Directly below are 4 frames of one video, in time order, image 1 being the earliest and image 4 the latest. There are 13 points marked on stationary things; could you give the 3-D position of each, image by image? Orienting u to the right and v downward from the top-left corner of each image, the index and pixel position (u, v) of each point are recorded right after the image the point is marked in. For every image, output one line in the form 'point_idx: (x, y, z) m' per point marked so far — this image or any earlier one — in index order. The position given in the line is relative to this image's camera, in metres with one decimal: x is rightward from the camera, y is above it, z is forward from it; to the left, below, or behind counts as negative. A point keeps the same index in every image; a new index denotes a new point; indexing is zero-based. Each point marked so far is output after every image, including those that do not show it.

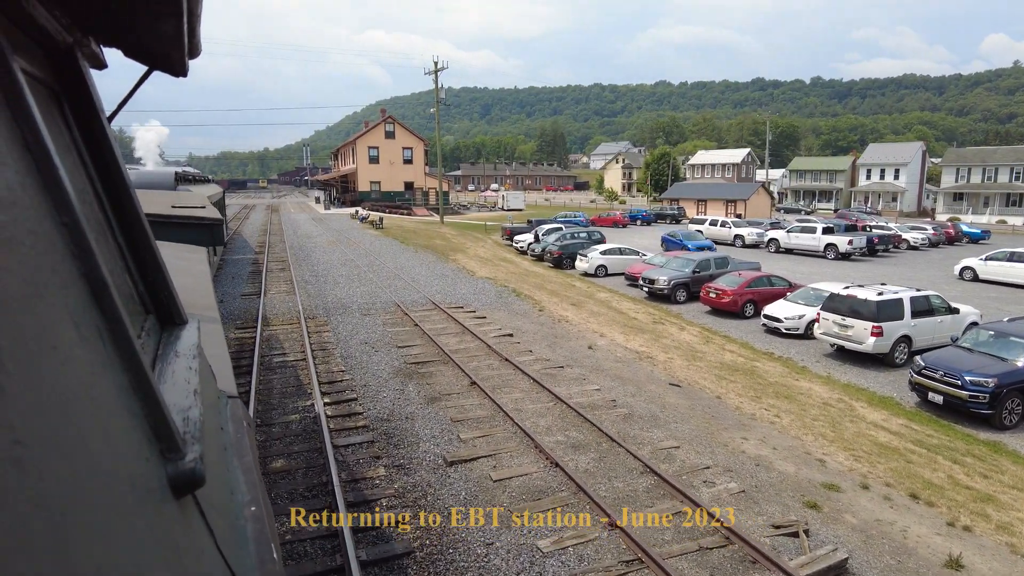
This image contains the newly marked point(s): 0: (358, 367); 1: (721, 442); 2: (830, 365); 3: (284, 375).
0: (-2.9, -1.5, +13.0) m
1: (+2.9, -2.1, +9.4) m
2: (+8.4, -2.1, +18.2) m
3: (-4.2, -1.6, +12.5) m
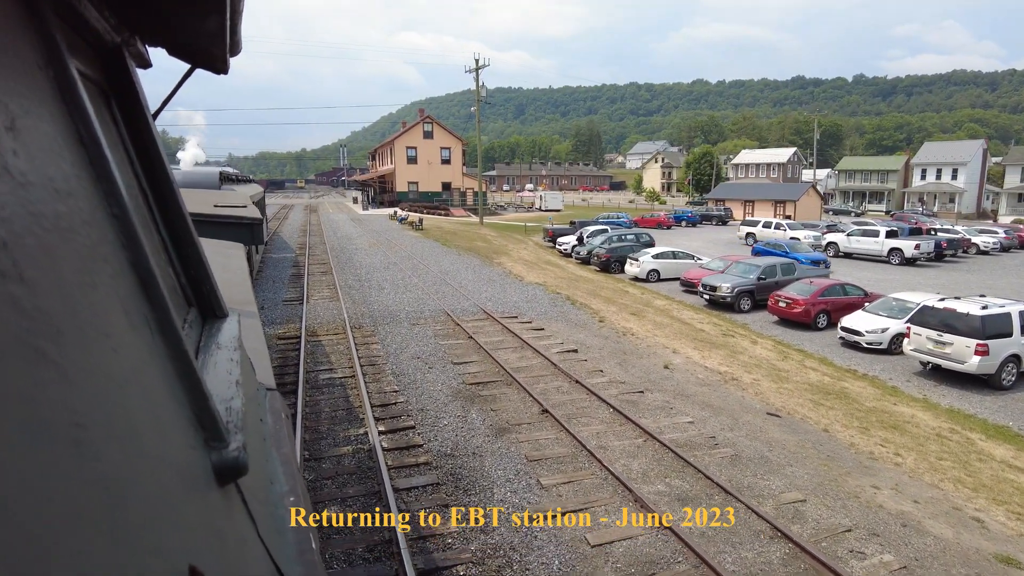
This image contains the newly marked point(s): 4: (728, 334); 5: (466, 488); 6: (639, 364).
0: (-1.7, -1.7, +11.8) m
1: (+3.9, -2.4, +7.9) m
2: (+9.9, -2.3, +16.4) m
3: (-3.0, -1.8, +11.3) m
4: (+6.2, -1.4, +19.8) m
5: (-0.5, -2.3, +7.9) m
6: (+2.5, -1.5, +13.3) m
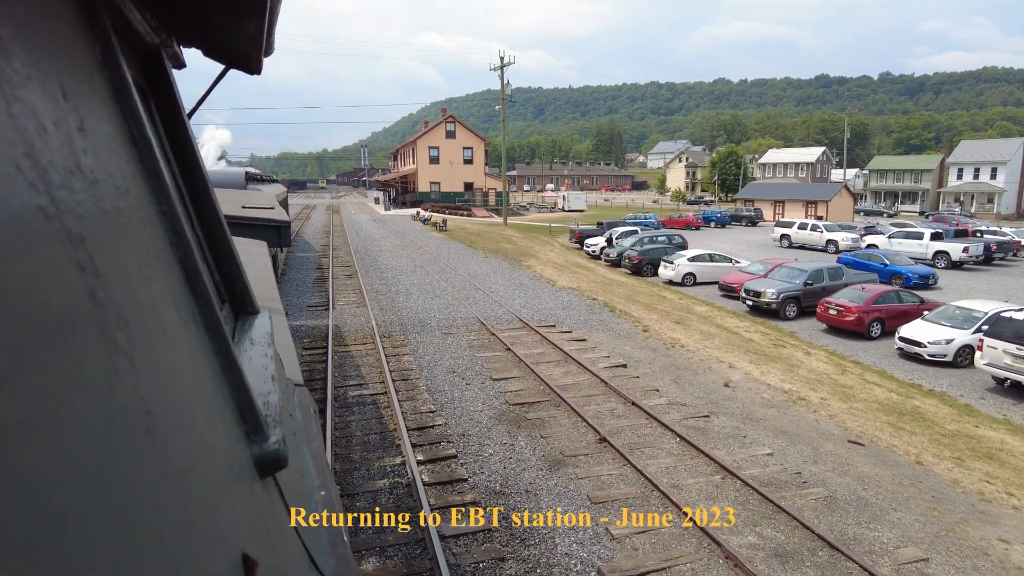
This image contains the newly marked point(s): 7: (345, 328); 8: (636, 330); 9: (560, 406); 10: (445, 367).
0: (-1.0, -1.9, +10.7) m
1: (+4.5, -2.5, +6.7) m
2: (+10.7, -2.5, +15.0) m
3: (-2.2, -1.9, +10.3) m
4: (+7.2, -1.6, +18.6) m
5: (+0.1, -2.5, +6.8) m
6: (+3.3, -1.7, +12.2) m
7: (-4.1, -1.0, +16.5) m
8: (+3.0, -1.0, +16.4) m
9: (+0.7, -1.8, +10.5) m
10: (-1.3, -1.5, +13.0) m
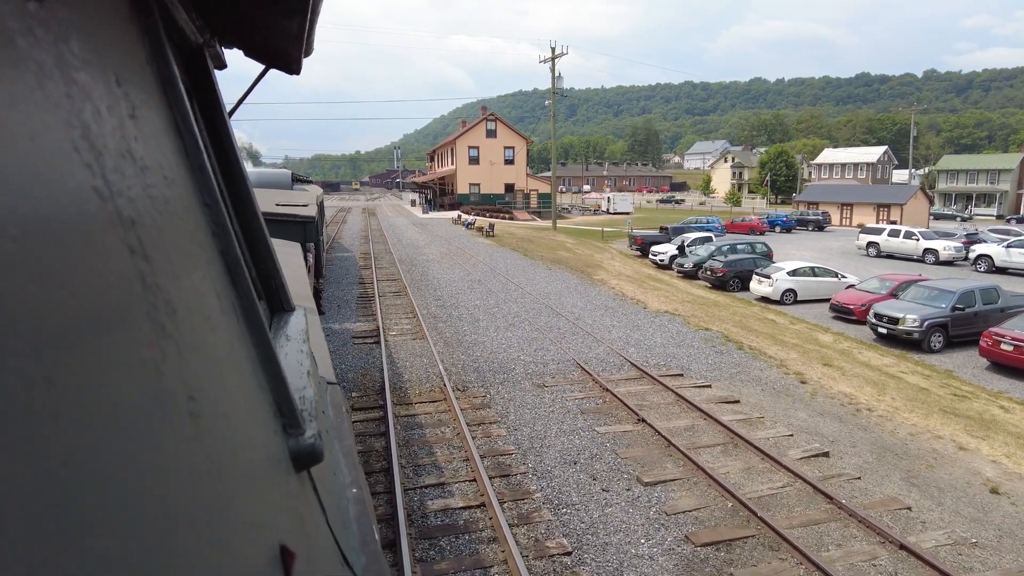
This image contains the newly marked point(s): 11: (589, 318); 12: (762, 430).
0: (+0.8, -2.5, +6.7) m
1: (+6.1, -3.2, +2.5) m
2: (+12.7, -3.2, +10.5) m
3: (-0.5, -2.6, +6.3) m
4: (+9.3, -2.3, +14.2) m
5: (+1.7, -3.1, +2.7) m
6: (+5.1, -2.3, +7.9) m
7: (-2.0, -1.6, +12.6) m
8: (+5.0, -1.7, +12.2) m
9: (+2.5, -2.4, +6.4) m
10: (+0.6, -2.1, +8.9) m
11: (+2.0, -0.8, +16.9) m
12: (+3.5, -2.0, +9.4) m
